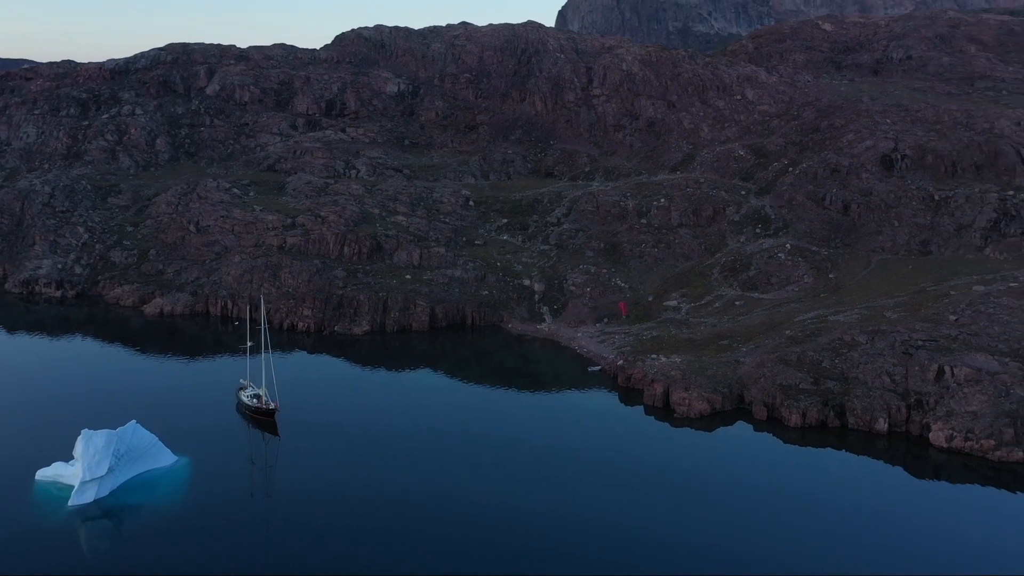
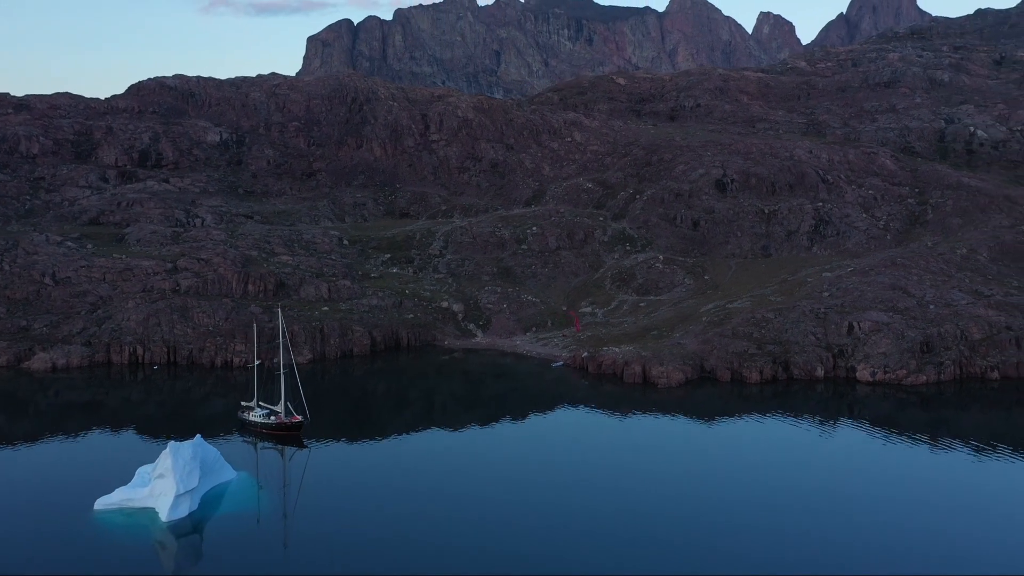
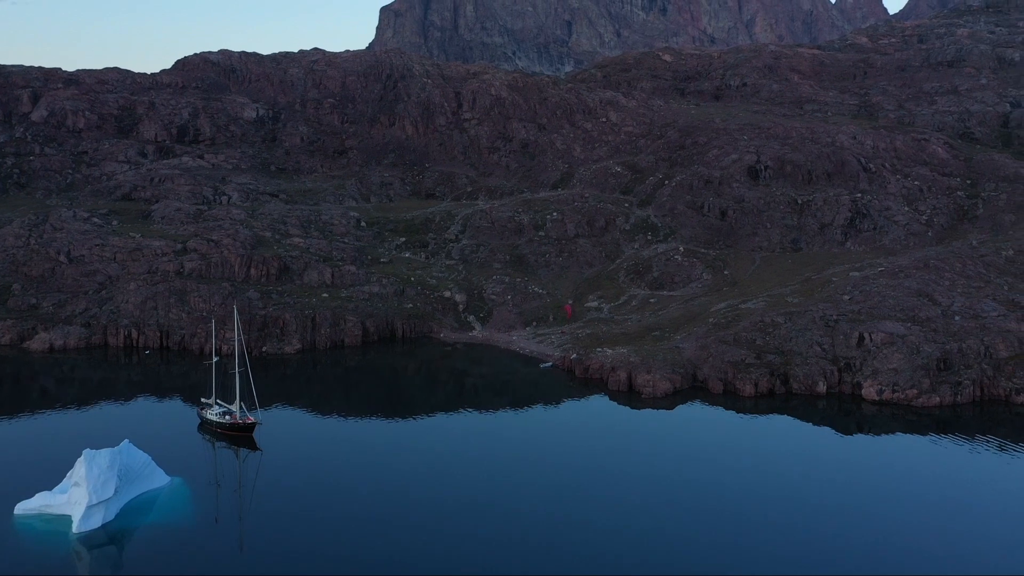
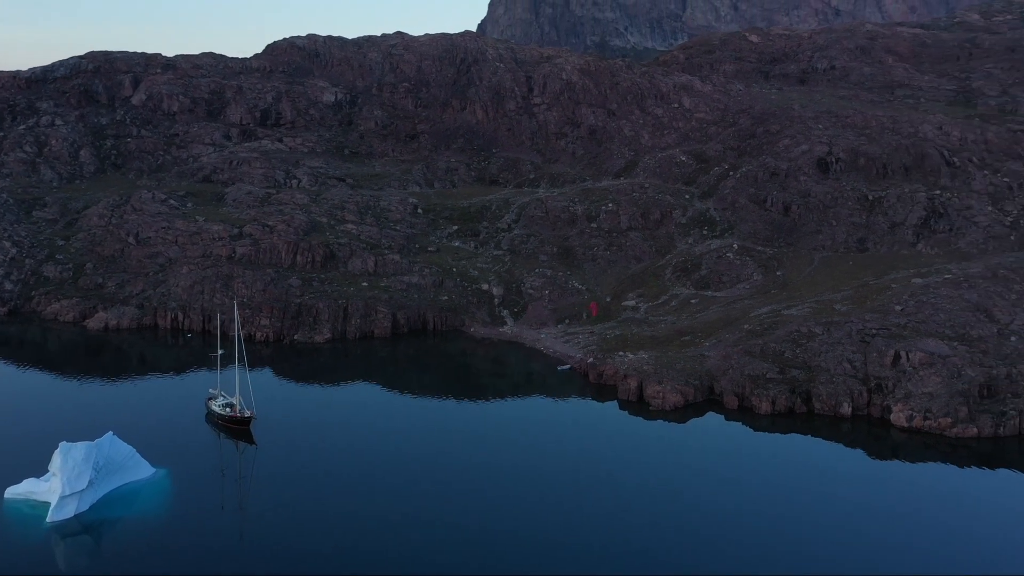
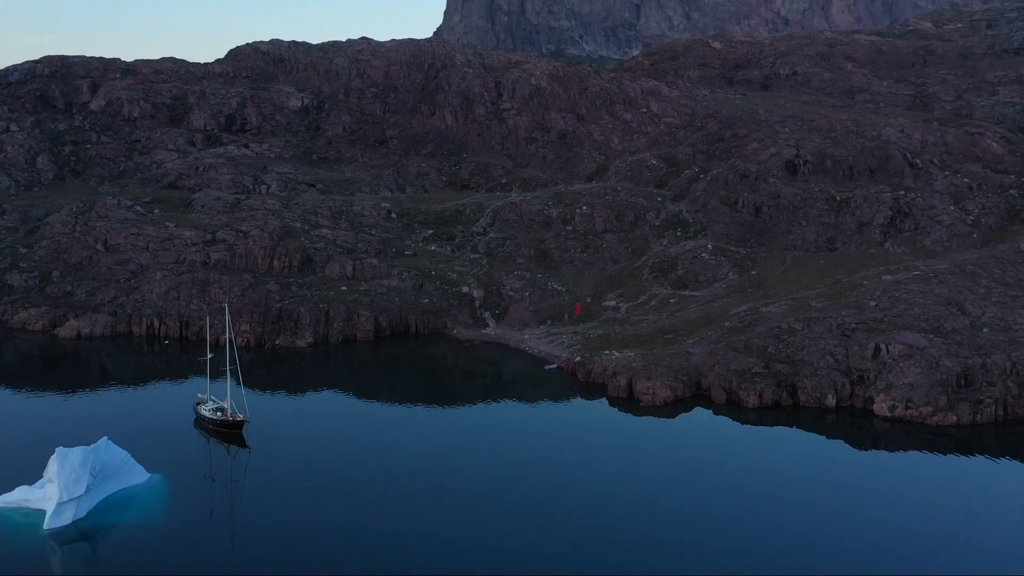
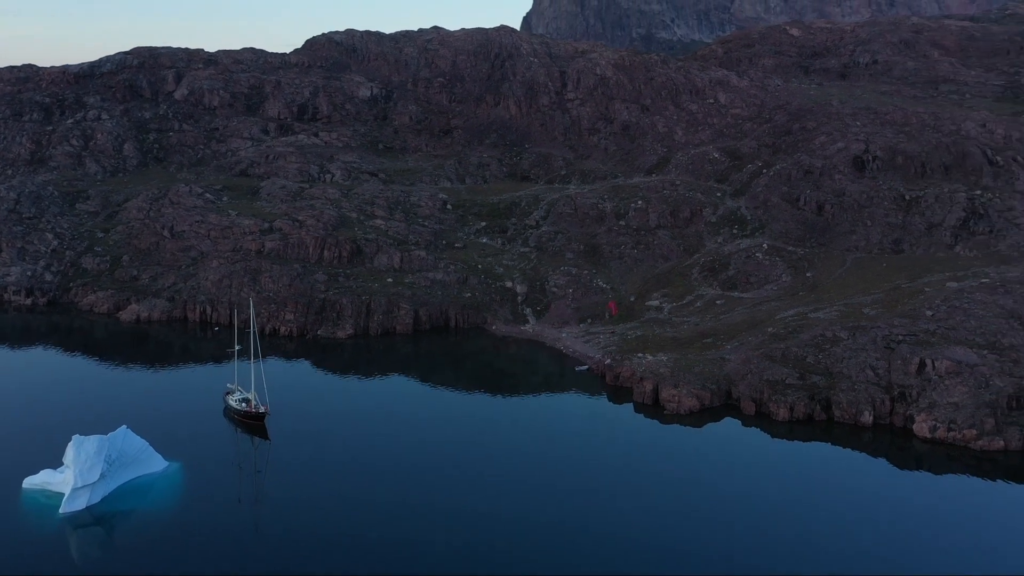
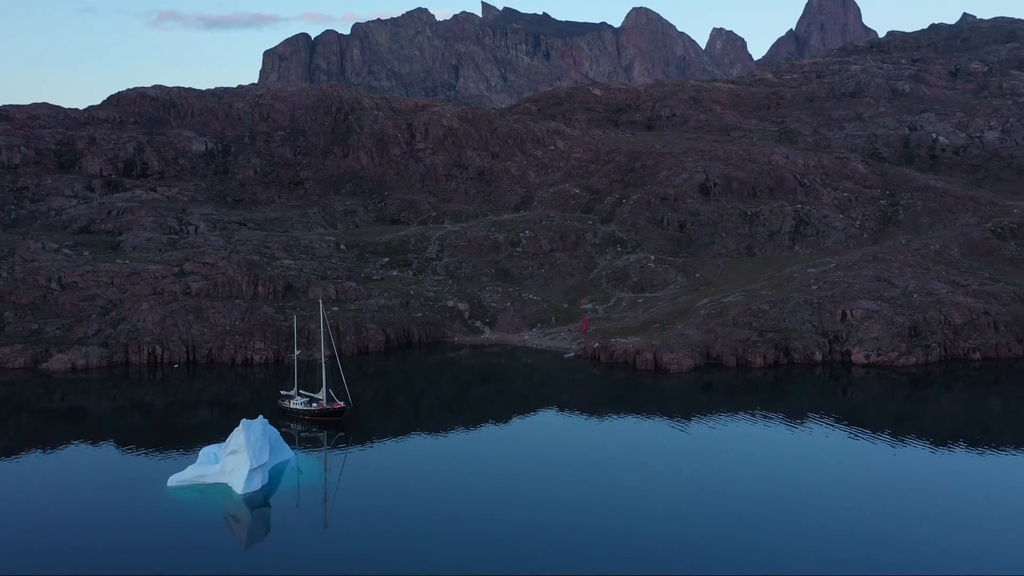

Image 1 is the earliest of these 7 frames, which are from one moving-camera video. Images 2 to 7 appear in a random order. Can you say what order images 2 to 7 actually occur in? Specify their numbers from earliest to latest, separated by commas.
6, 4, 5, 3, 2, 7
